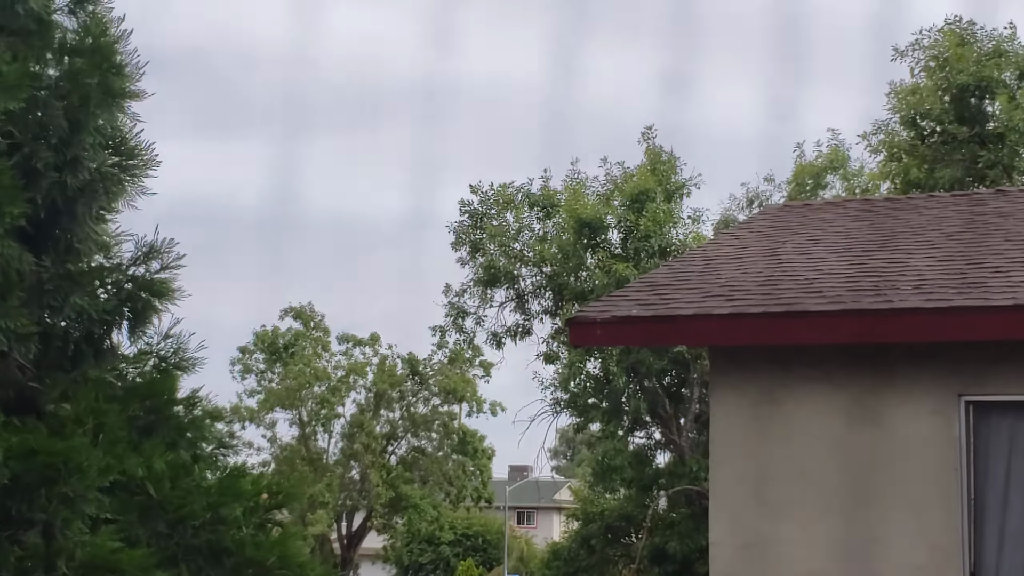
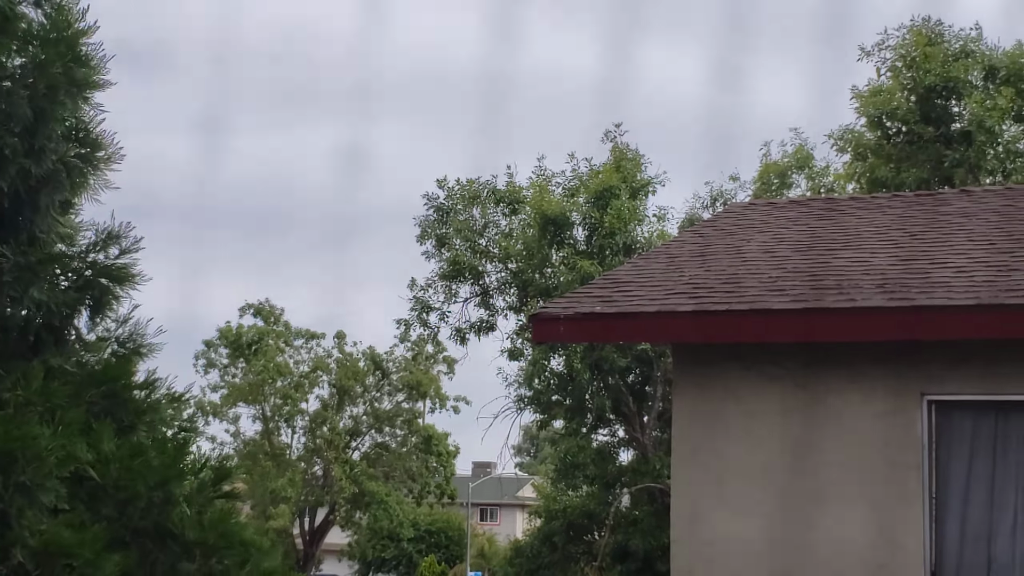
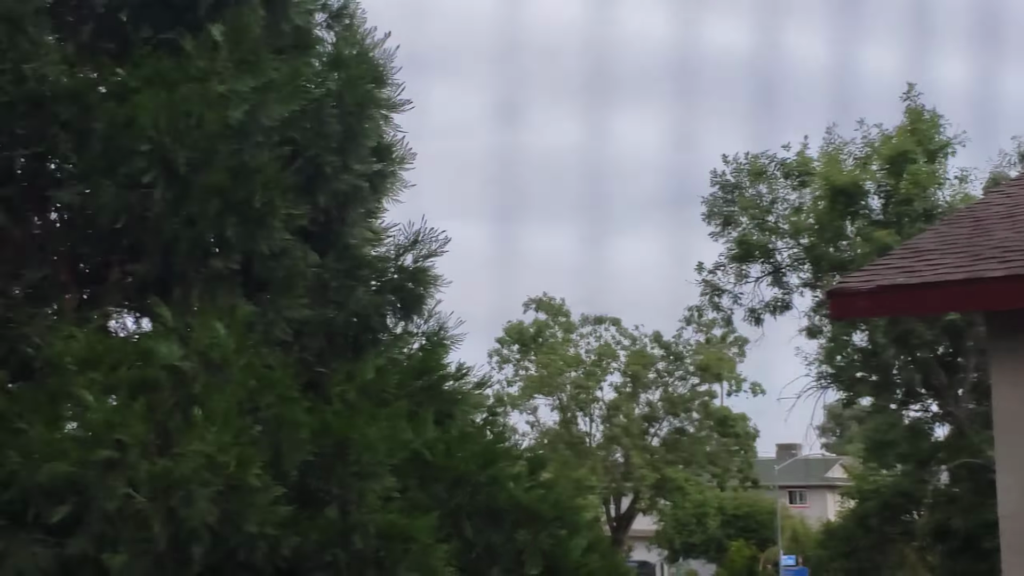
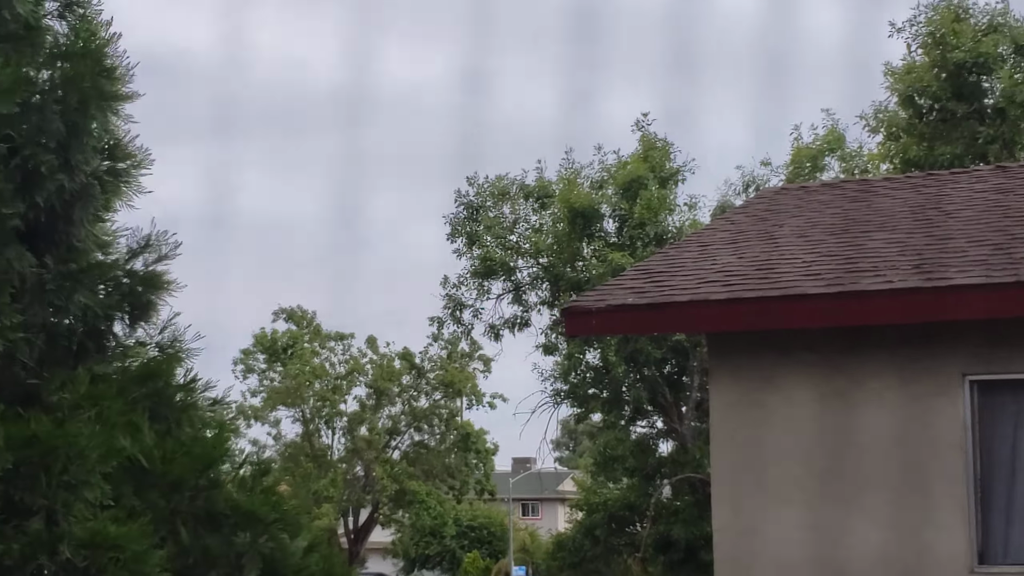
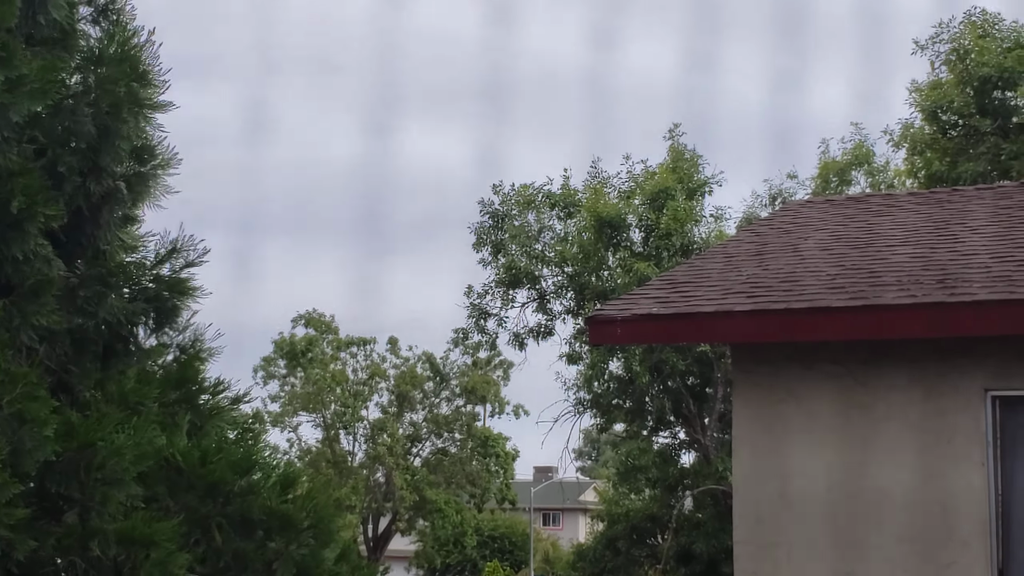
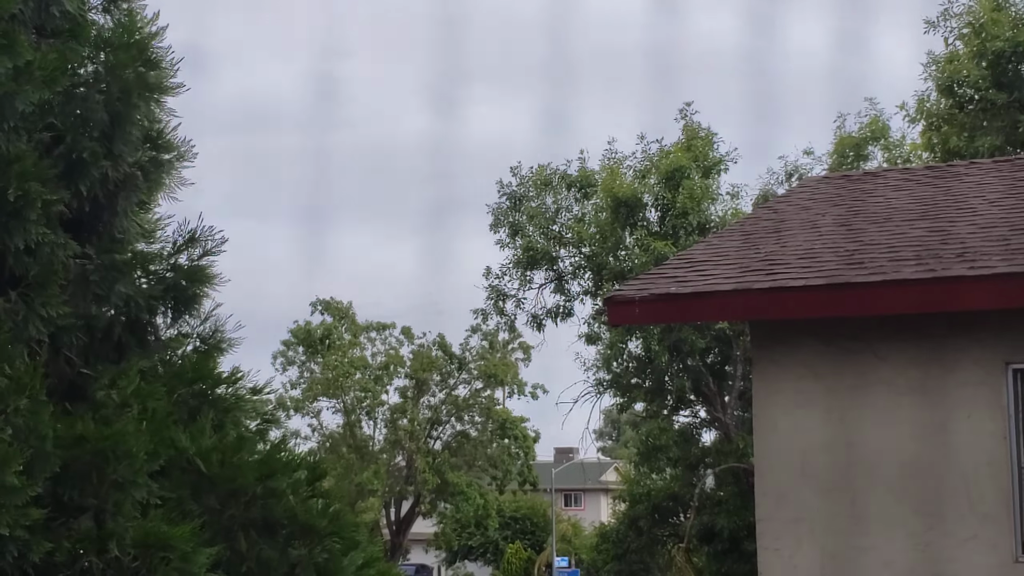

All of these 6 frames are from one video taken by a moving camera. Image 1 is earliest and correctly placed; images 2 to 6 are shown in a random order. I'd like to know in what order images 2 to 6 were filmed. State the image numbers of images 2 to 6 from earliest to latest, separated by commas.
2, 4, 6, 5, 3
